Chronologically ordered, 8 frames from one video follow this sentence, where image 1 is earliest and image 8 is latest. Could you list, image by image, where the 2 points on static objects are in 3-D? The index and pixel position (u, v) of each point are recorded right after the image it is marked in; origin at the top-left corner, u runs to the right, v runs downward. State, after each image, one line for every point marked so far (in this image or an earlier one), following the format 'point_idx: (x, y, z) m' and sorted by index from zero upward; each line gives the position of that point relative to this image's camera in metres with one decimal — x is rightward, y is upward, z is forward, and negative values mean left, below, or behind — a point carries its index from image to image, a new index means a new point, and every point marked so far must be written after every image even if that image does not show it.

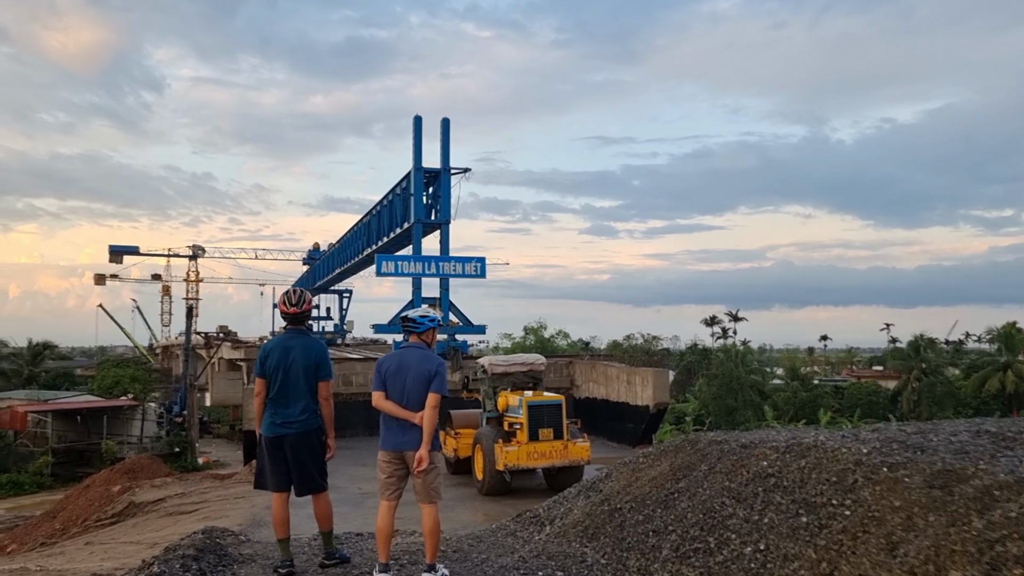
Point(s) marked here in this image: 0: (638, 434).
0: (+3.1, -3.6, +17.8) m
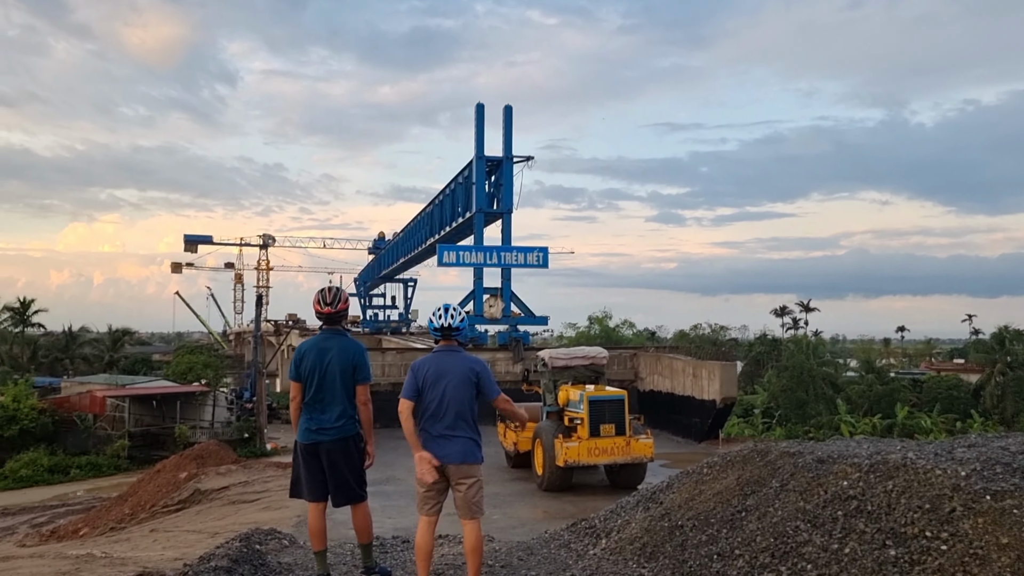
0: (+4.5, -3.4, +17.3) m
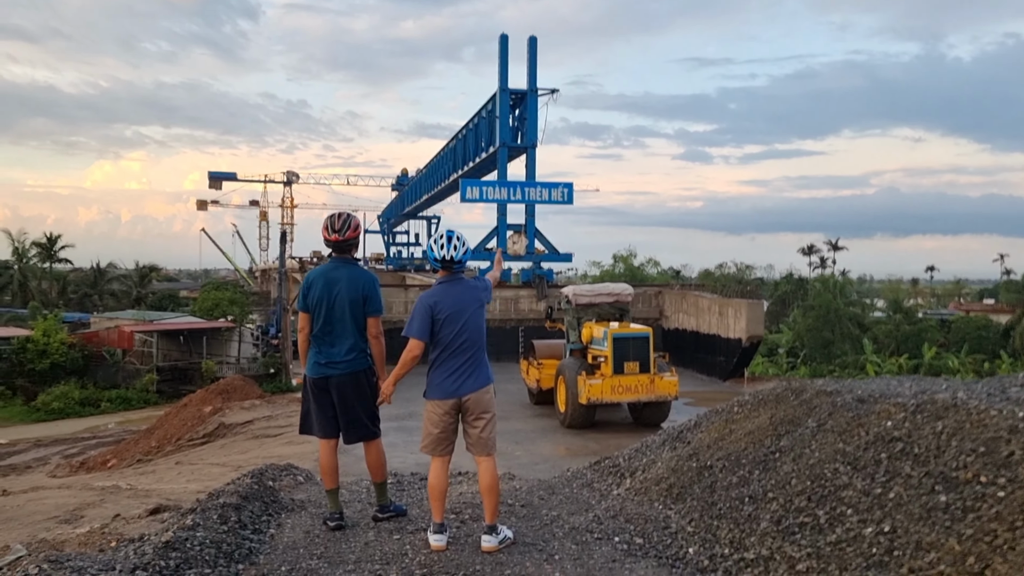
0: (+5.1, -1.9, +17.1) m
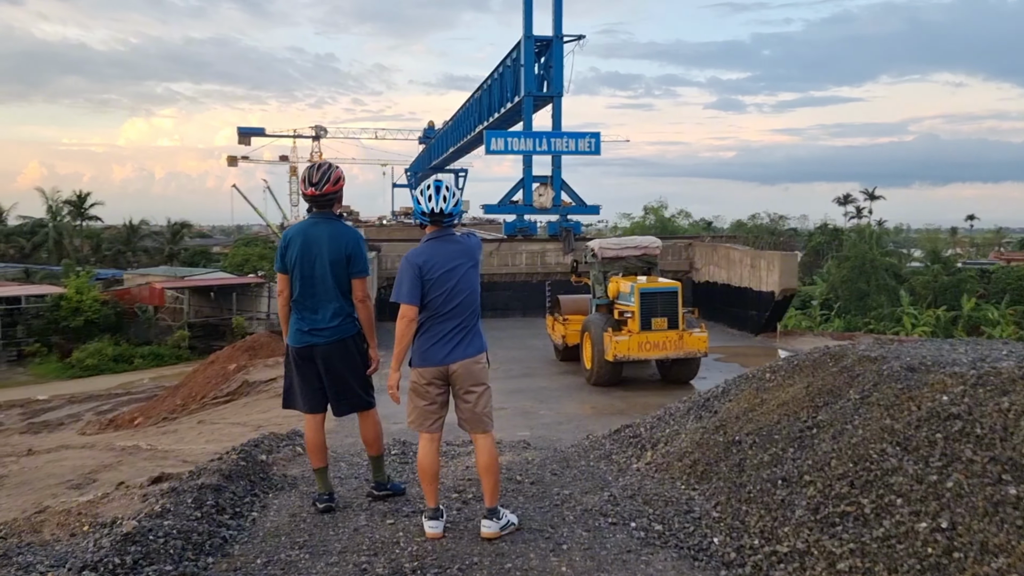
0: (+5.7, -0.8, +16.7) m
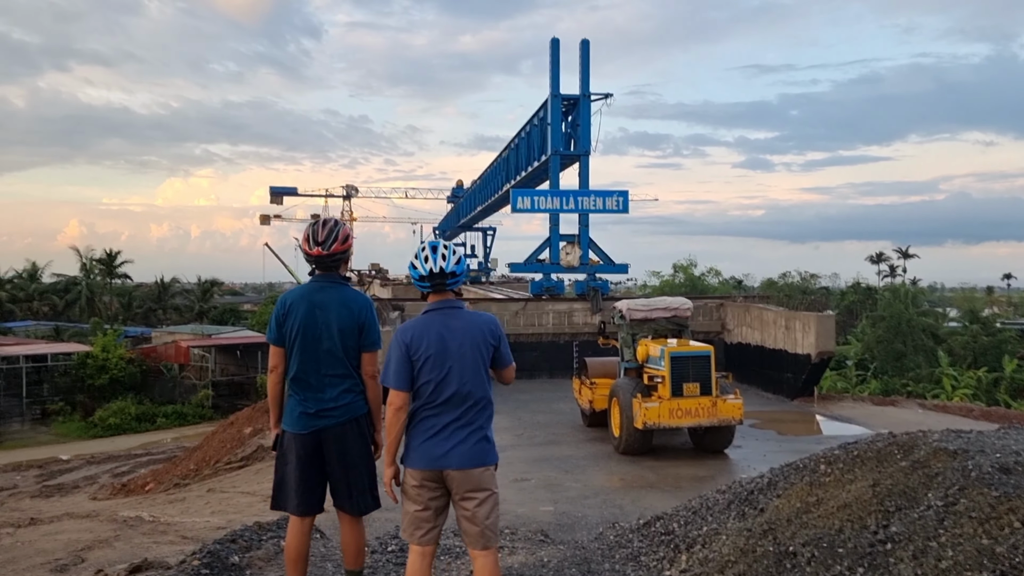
0: (+6.3, -2.2, +16.0) m
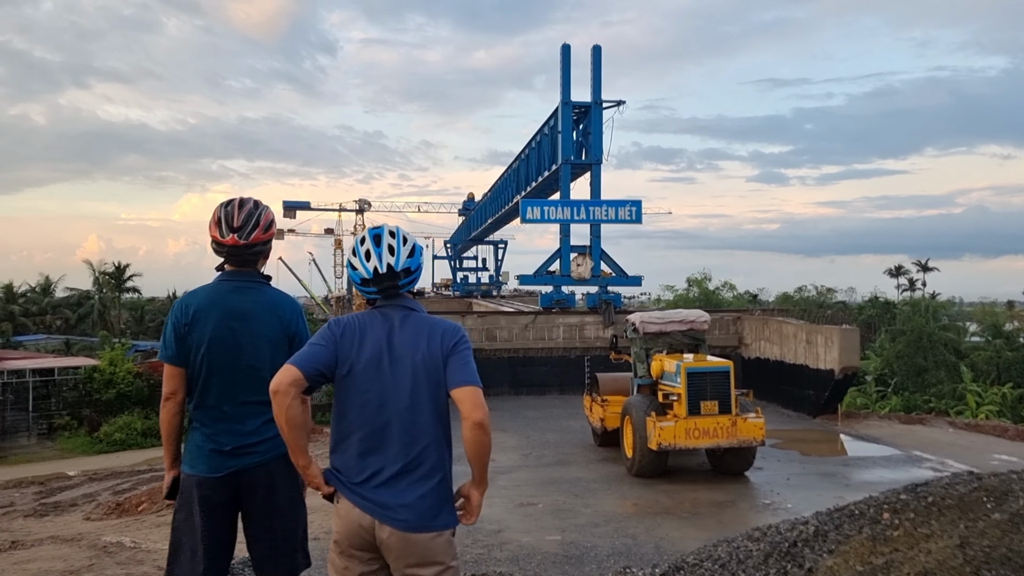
0: (+6.5, -2.4, +15.3) m
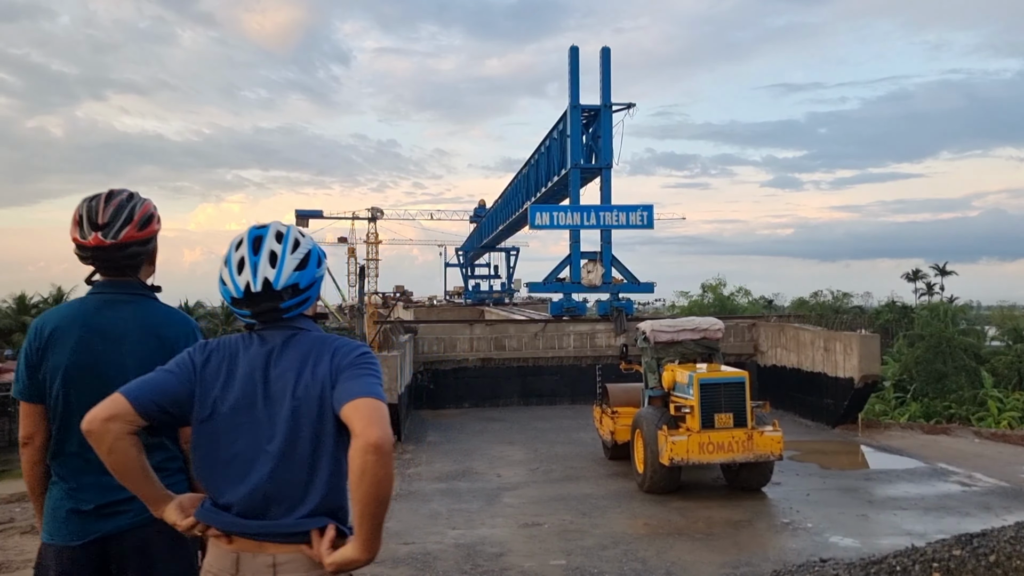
0: (+6.6, -2.5, +14.8) m
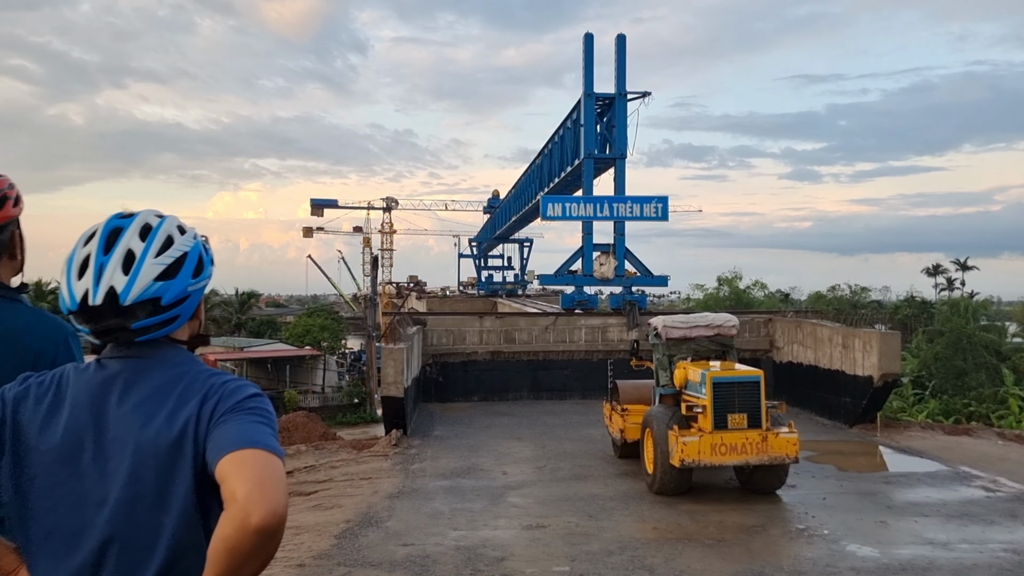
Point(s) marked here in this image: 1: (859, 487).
0: (+6.8, -2.4, +14.4) m
1: (+4.5, -2.5, +9.3) m
